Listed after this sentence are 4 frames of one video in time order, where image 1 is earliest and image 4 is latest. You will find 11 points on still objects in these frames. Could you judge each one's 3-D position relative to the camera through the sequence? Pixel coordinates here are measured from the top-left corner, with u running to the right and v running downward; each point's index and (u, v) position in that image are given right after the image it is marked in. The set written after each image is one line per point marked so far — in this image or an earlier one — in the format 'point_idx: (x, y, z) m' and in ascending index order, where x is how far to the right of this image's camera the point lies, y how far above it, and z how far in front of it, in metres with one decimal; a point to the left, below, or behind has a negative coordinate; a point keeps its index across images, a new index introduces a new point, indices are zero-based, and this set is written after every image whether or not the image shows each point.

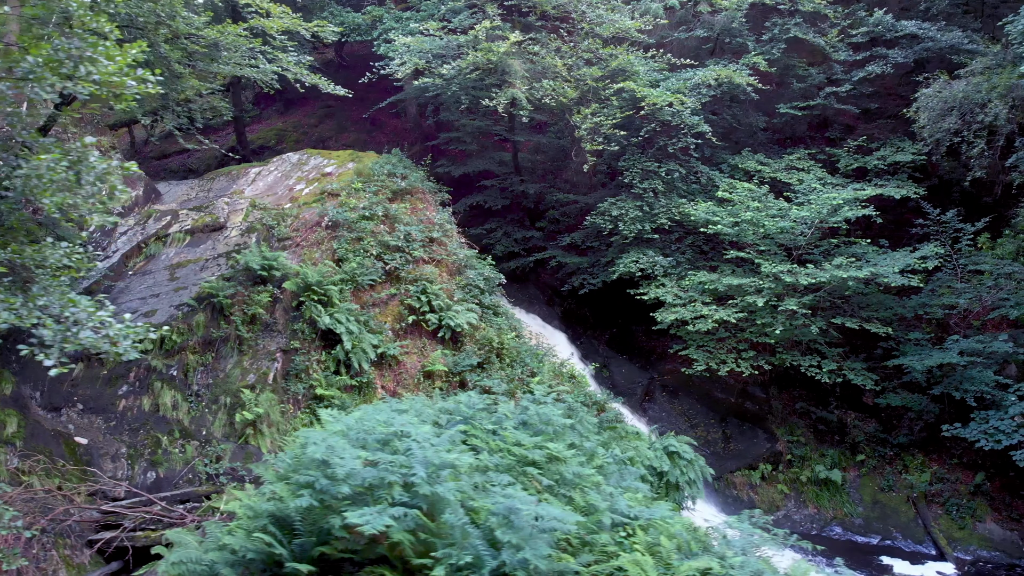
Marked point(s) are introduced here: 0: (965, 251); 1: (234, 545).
0: (+8.2, +0.7, +9.4) m
1: (-1.6, -1.5, +3.0) m
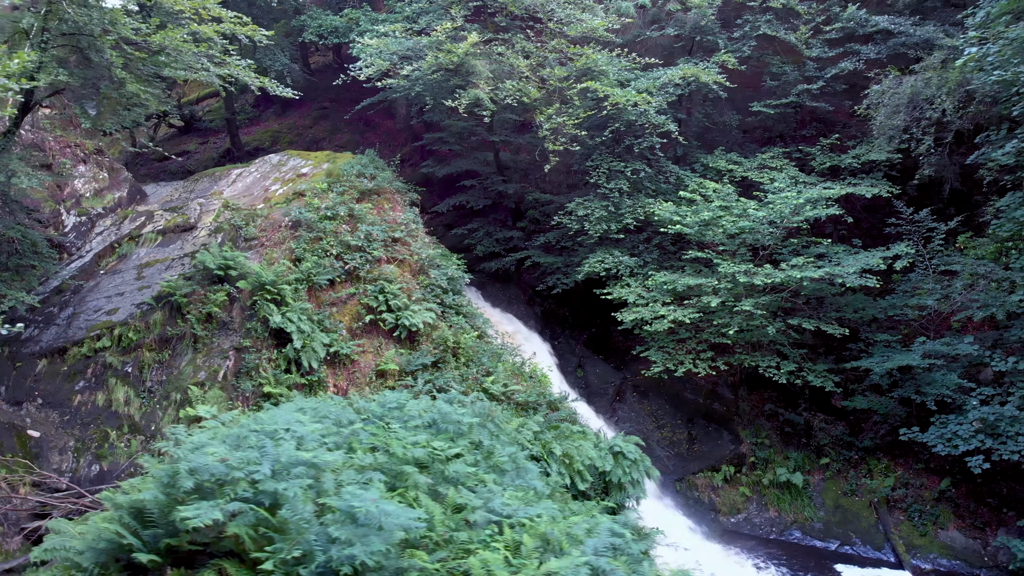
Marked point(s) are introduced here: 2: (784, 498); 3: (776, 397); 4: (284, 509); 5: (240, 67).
0: (+7.5, +0.7, +9.3) m
1: (-2.5, -1.4, +3.1) m
2: (+4.8, -3.7, +9.3) m
3: (+5.3, -2.2, +10.6) m
4: (-1.2, -1.2, +2.9) m
5: (-4.2, +3.4, +8.1) m
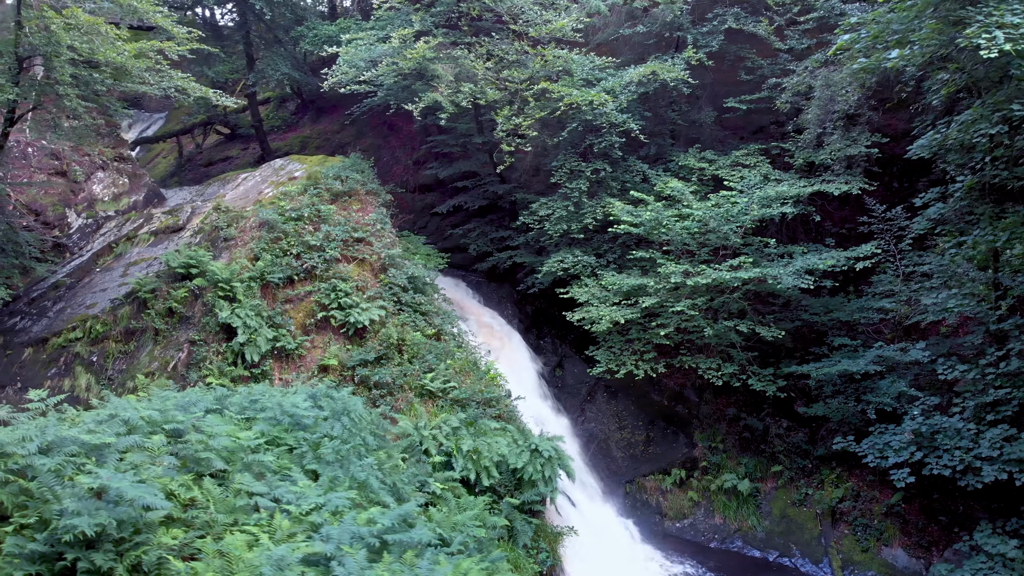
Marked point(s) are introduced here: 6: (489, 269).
0: (+6.5, +0.6, +8.7) m
1: (-4.1, -1.4, +3.6) m
2: (+3.7, -3.7, +9.0) m
3: (+4.4, -2.2, +10.2) m
4: (-2.9, -1.2, +3.2) m
5: (-5.3, +3.4, +8.7) m
6: (-0.5, +0.5, +14.2) m
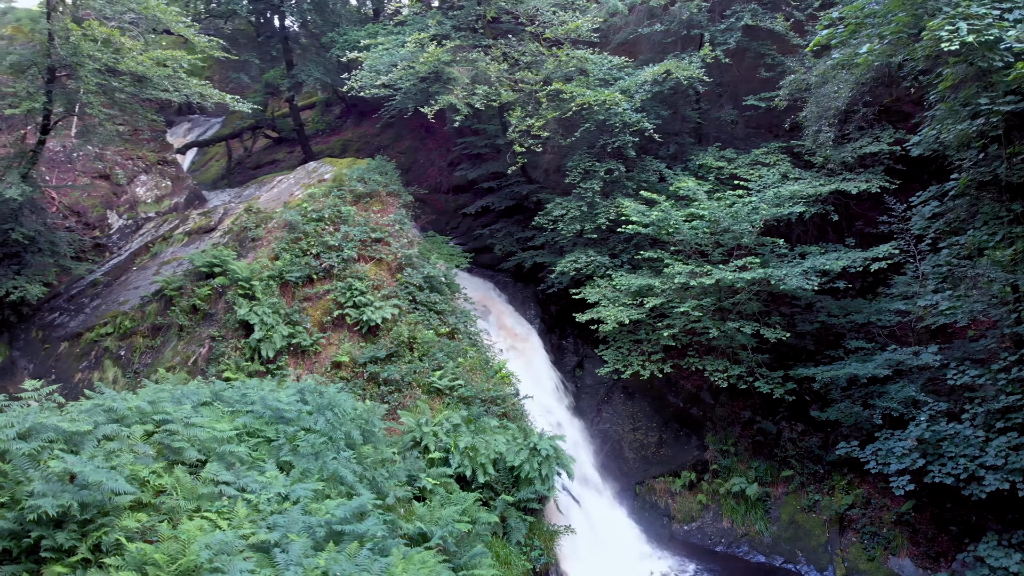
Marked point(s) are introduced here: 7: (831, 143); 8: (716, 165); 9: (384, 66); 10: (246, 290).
0: (+6.5, +0.6, +8.2) m
1: (-4.5, -1.4, +4.0) m
2: (+3.8, -3.7, +8.8) m
3: (+4.5, -2.2, +9.9) m
4: (-3.3, -1.2, +3.6) m
5: (-5.2, +3.5, +9.2) m
6: (0.0, +0.5, +14.3) m
7: (+5.6, +2.5, +9.1) m
8: (+4.0, +2.5, +10.5) m
9: (-2.8, +4.8, +11.4) m
10: (-4.7, 0.0, +9.4) m
